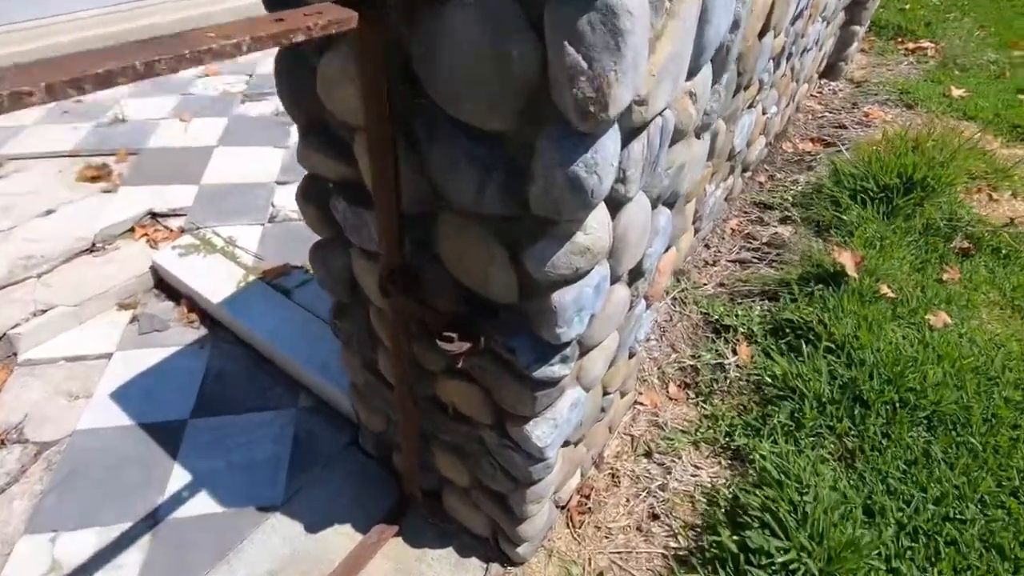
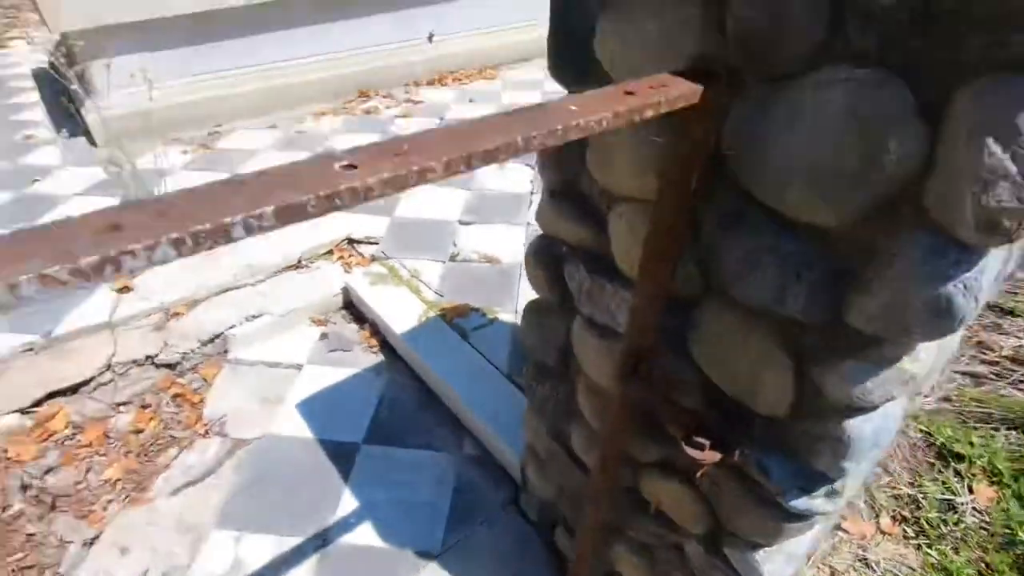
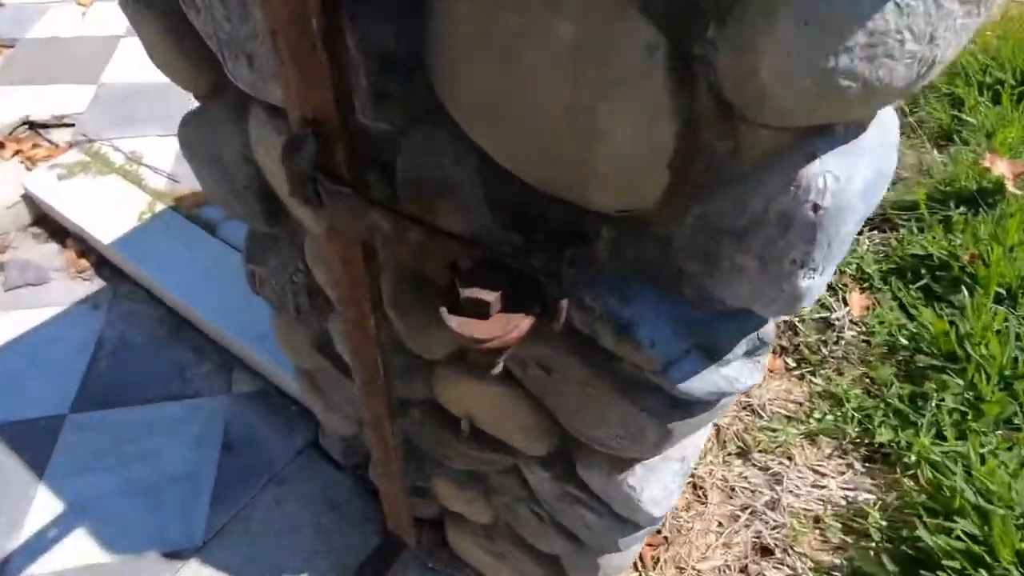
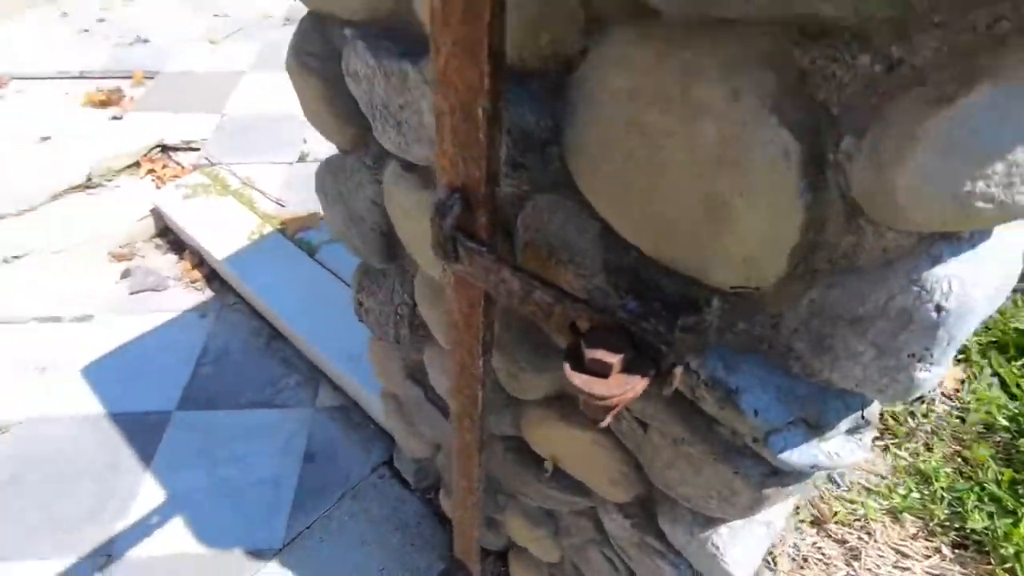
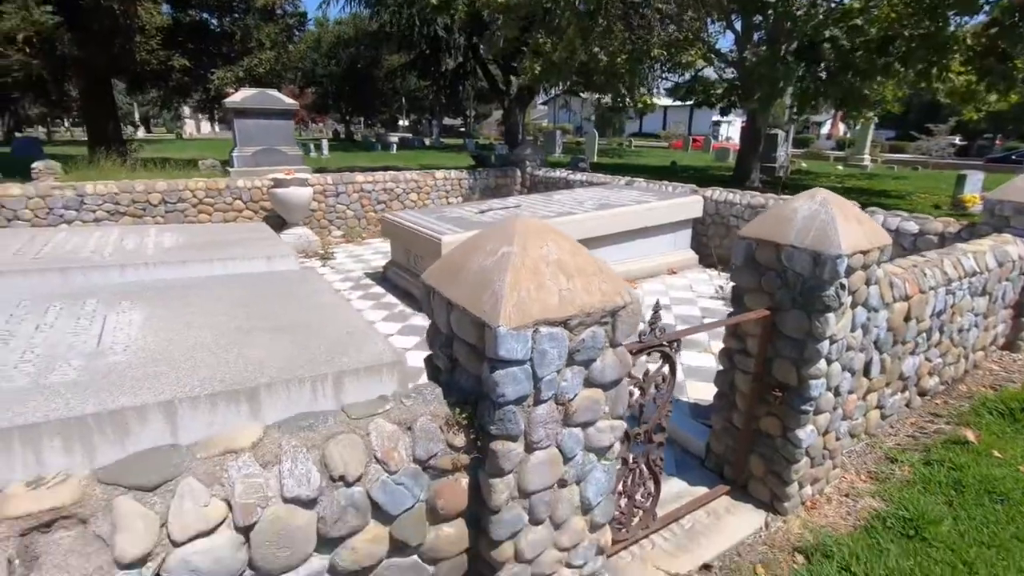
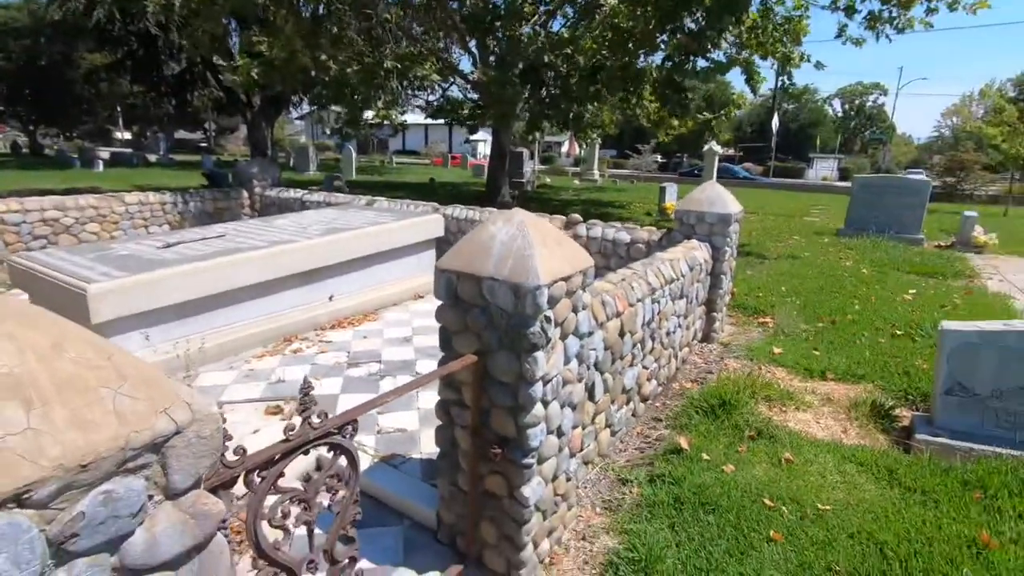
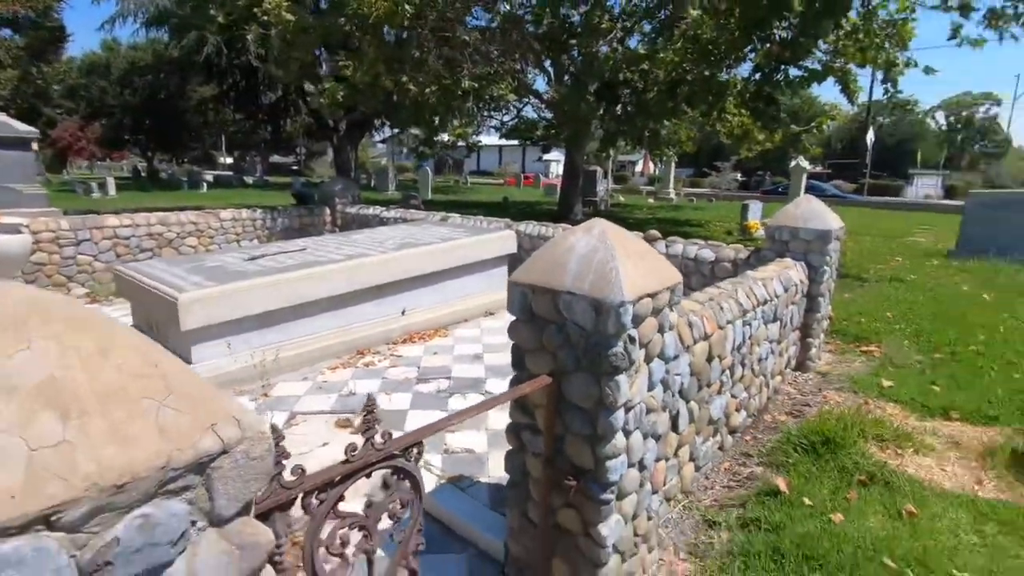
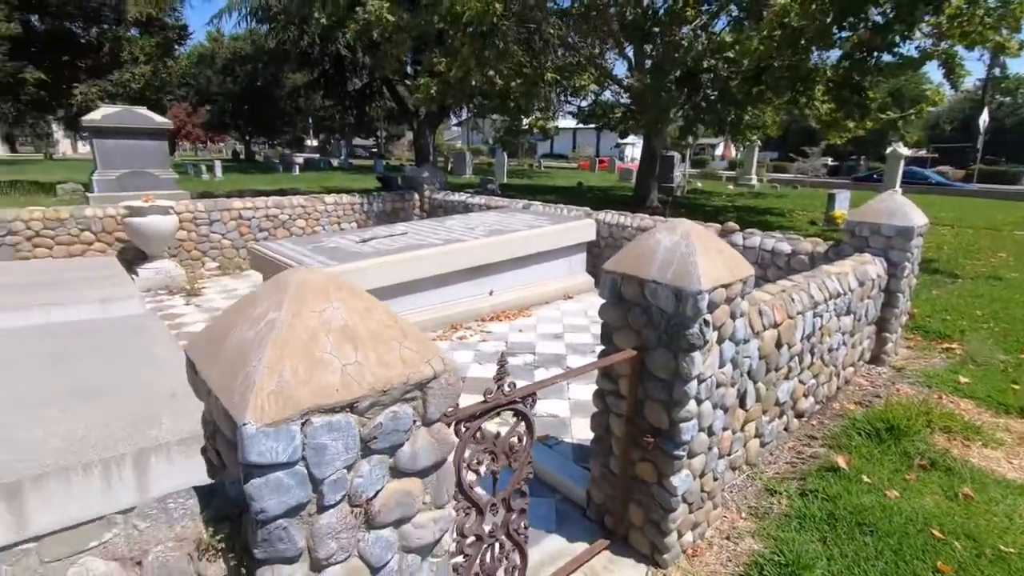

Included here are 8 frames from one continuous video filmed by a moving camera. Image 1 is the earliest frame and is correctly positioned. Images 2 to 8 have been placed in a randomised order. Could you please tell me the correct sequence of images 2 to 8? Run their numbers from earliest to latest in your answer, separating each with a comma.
3, 4, 2, 7, 6, 8, 5
